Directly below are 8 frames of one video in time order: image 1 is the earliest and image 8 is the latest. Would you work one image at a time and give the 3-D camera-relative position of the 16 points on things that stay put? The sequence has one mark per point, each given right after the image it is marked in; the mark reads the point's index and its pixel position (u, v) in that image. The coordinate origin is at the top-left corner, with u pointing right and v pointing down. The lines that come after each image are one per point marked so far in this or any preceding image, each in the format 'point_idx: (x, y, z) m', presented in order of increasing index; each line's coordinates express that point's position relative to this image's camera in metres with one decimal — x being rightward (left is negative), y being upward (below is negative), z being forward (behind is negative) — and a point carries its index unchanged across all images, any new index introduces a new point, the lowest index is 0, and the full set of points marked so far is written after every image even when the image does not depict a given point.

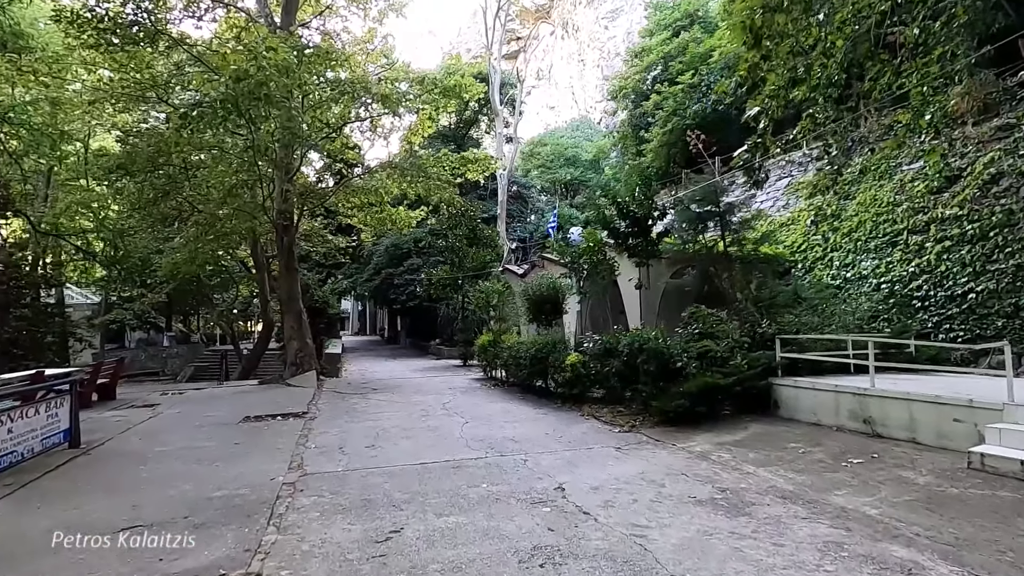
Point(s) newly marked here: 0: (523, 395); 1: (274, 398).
0: (+0.2, -1.9, +9.4) m
1: (-4.3, -2.0, +9.9) m
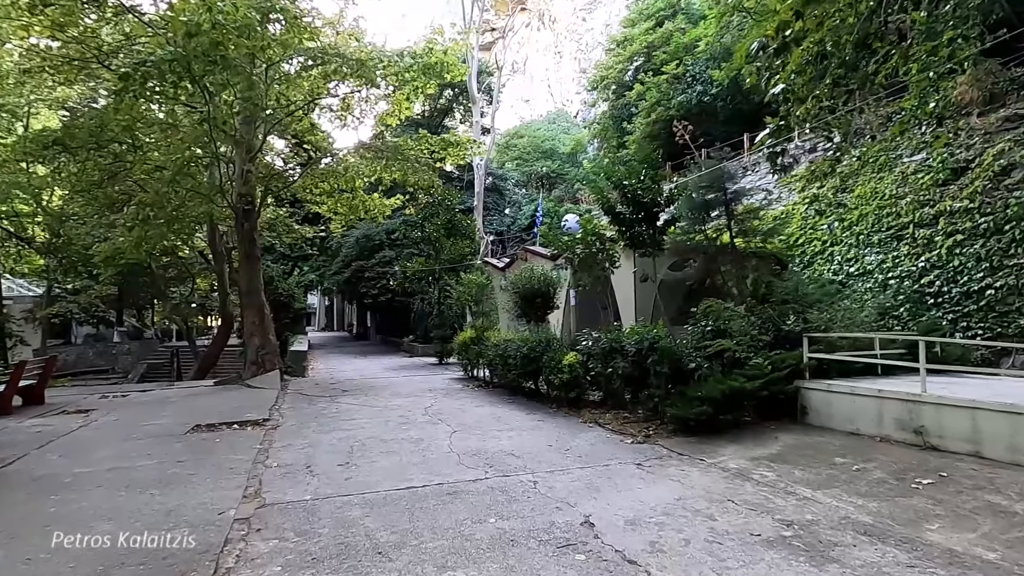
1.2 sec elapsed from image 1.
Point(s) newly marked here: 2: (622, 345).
0: (0.0, -1.7, +8.6) m
1: (-4.5, -1.8, +8.8) m
2: (+1.4, -0.7, +6.8) m
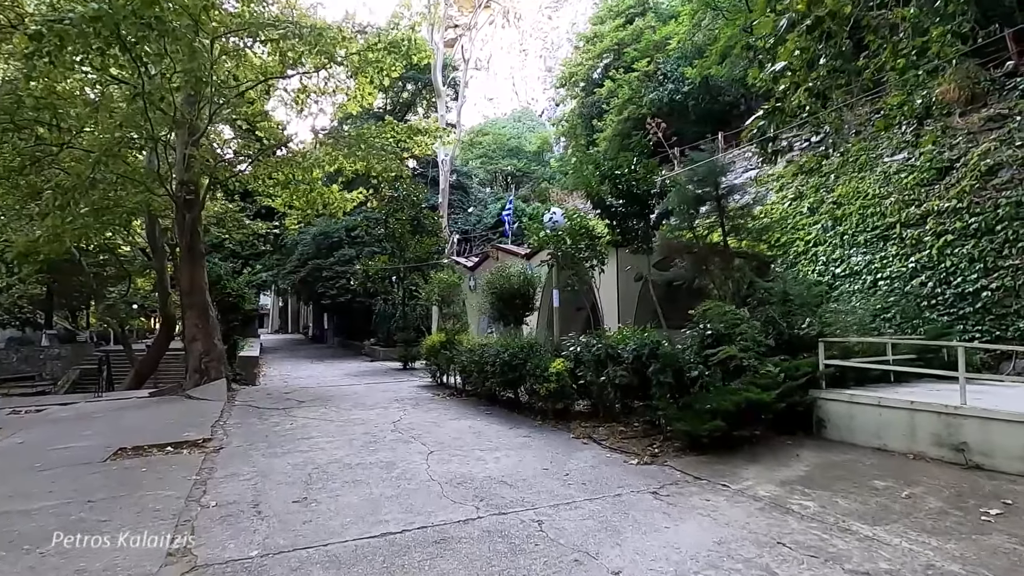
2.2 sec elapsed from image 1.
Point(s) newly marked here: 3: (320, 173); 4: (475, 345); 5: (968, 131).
0: (-0.3, -1.7, +7.8) m
1: (-4.8, -1.8, +7.7) m
2: (+1.2, -0.7, +6.1) m
3: (-4.6, +2.8, +13.0) m
4: (-0.6, -0.9, +8.7) m
5: (+8.0, +2.8, +9.5) m
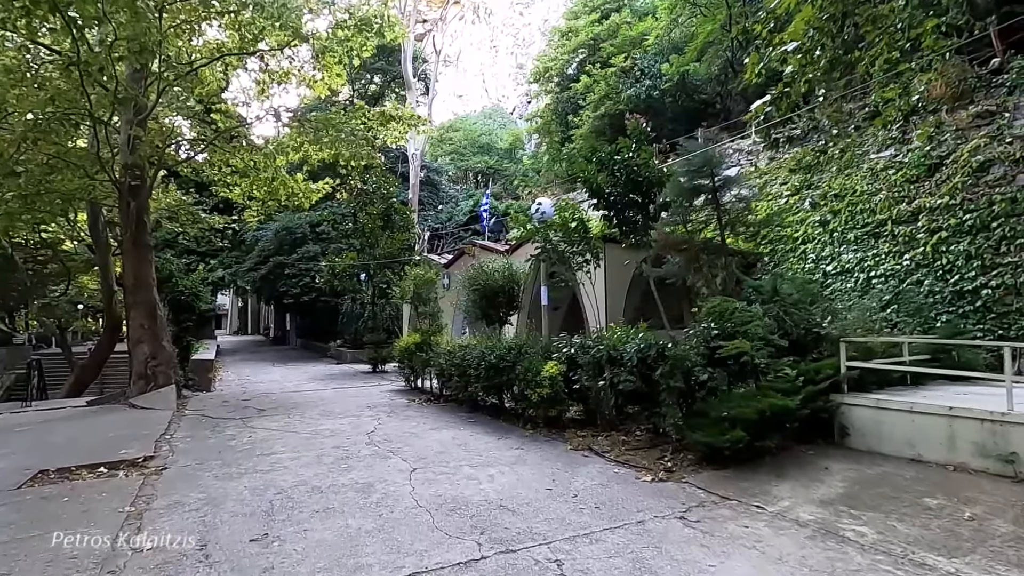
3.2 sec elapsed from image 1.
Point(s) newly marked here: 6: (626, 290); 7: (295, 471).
0: (-0.5, -1.7, +7.2) m
1: (-5.0, -1.7, +6.7) m
2: (+1.1, -0.7, +5.6) m
3: (-5.1, +2.8, +12.1) m
4: (-0.9, -0.9, +8.0) m
5: (+7.7, +2.8, +9.4) m
6: (+1.9, 0.0, +9.0) m
7: (-1.9, -1.6, +4.7) m
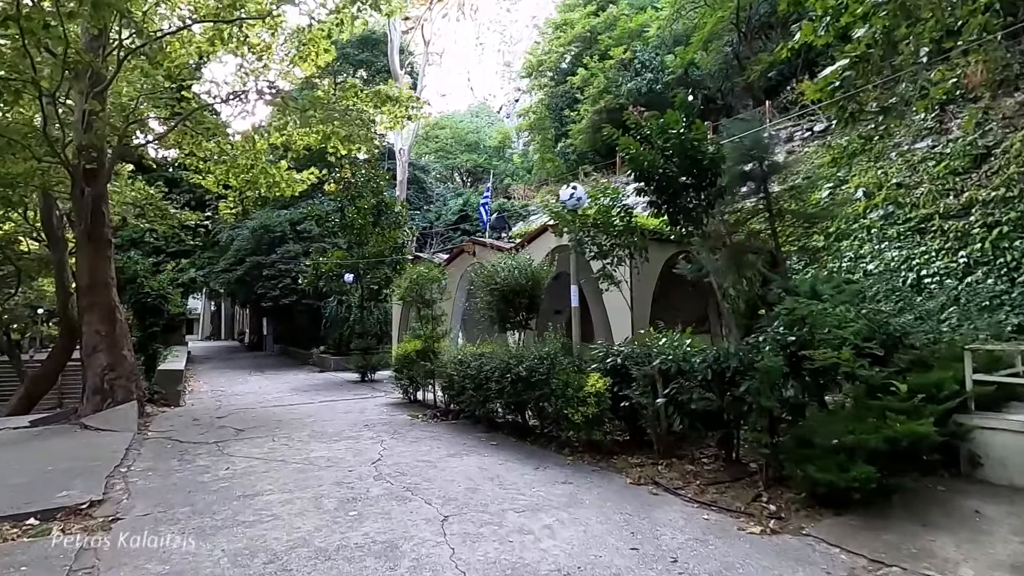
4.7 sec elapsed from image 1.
0: (-0.2, -1.7, +6.1) m
1: (-4.7, -1.7, +5.5) m
2: (+1.5, -0.6, +4.6) m
3: (-5.0, +2.8, +10.9) m
4: (-0.6, -0.9, +7.0) m
5: (+7.9, +2.8, +8.7) m
6: (+2.1, -0.1, +8.1) m
7: (-1.5, -1.6, +3.6) m
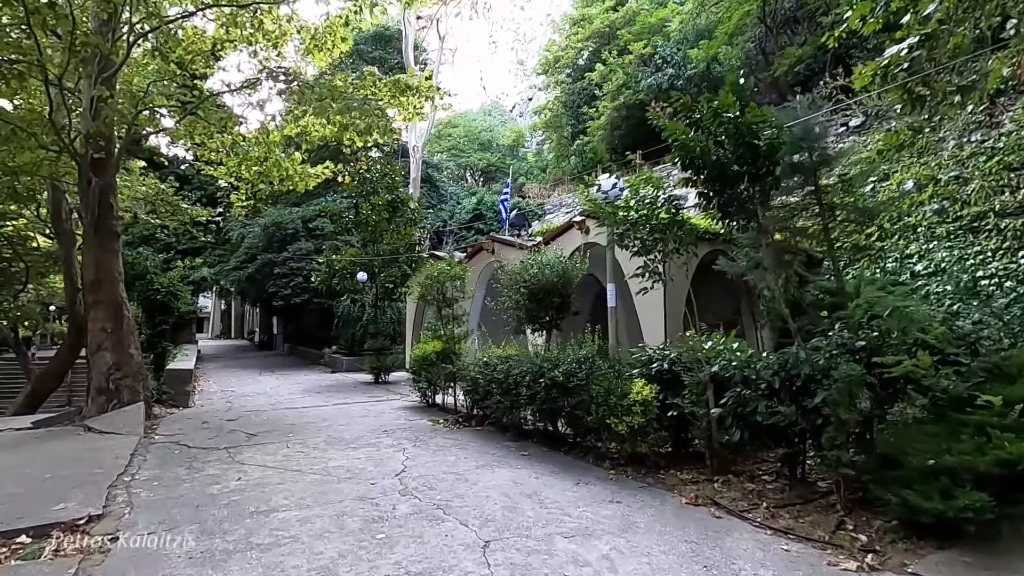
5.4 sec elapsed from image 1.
0: (+0.1, -1.7, +5.7) m
1: (-4.4, -1.7, +5.1) m
2: (+1.8, -0.6, +4.1) m
3: (-4.6, +2.9, +10.5) m
4: (-0.2, -0.8, +6.5) m
5: (+8.3, +2.7, +8.1) m
6: (+2.5, -0.1, +7.6) m
7: (-1.2, -1.5, +3.2) m
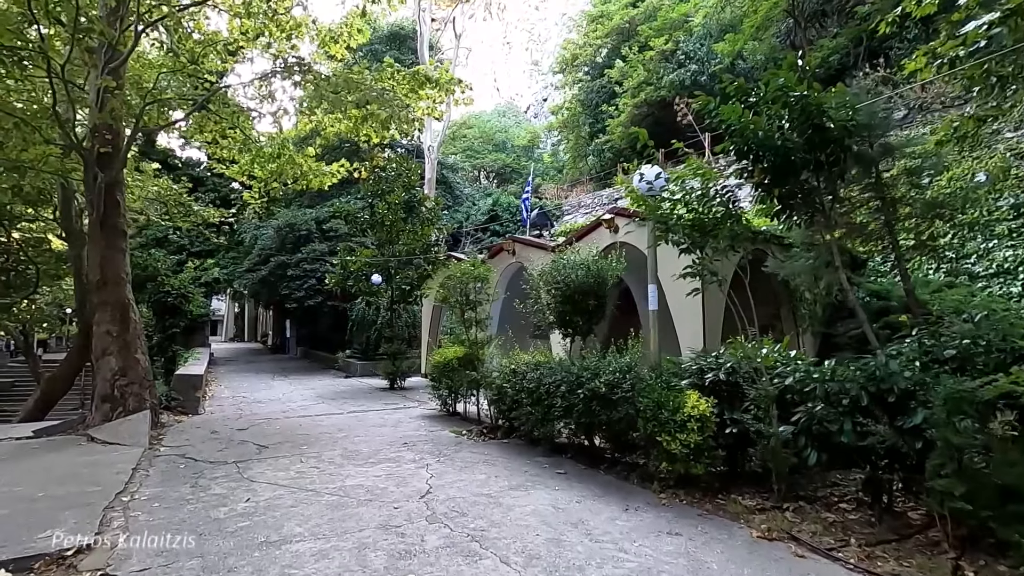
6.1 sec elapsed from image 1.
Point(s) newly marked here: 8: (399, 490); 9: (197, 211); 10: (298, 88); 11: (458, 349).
0: (+0.4, -1.7, +5.1) m
1: (-4.1, -1.7, +4.7) m
2: (+2.1, -0.6, +3.6) m
3: (-4.1, +2.8, +10.2) m
4: (+0.1, -0.9, +6.1) m
5: (+8.7, +2.7, +7.5) m
6: (+2.9, -0.1, +7.1) m
7: (-0.9, -1.5, +2.7) m
8: (-0.9, -1.6, +4.3) m
9: (-7.8, +1.9, +13.4) m
10: (-3.7, +3.4, +9.3) m
11: (-0.8, -0.9, +7.8) m
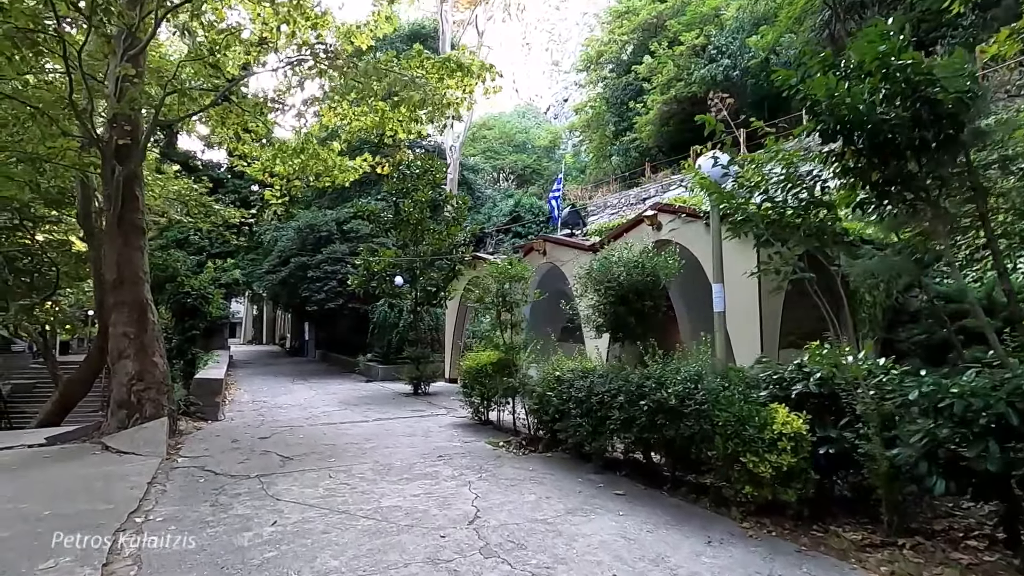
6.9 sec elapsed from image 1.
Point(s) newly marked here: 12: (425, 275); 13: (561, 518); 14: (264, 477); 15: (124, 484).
0: (+0.9, -1.7, +4.6) m
1: (-3.6, -1.6, +4.3) m
2: (+2.5, -0.6, +3.0) m
3: (-3.5, +2.8, +9.8) m
4: (+0.6, -0.9, +5.5) m
5: (+9.2, +2.7, +6.7) m
6: (+3.4, -0.1, +6.5) m
7: (-0.6, -1.5, +2.2) m
8: (-0.5, -1.6, +3.8) m
9: (-7.2, +1.9, +13.1) m
10: (-3.1, +3.4, +8.9) m
11: (-0.3, -0.9, +7.3) m
12: (-1.9, +0.3, +12.2) m
13: (+0.3, -1.6, +3.8) m
14: (-2.3, -1.7, +4.9) m
15: (-3.3, -1.7, +4.6) m
